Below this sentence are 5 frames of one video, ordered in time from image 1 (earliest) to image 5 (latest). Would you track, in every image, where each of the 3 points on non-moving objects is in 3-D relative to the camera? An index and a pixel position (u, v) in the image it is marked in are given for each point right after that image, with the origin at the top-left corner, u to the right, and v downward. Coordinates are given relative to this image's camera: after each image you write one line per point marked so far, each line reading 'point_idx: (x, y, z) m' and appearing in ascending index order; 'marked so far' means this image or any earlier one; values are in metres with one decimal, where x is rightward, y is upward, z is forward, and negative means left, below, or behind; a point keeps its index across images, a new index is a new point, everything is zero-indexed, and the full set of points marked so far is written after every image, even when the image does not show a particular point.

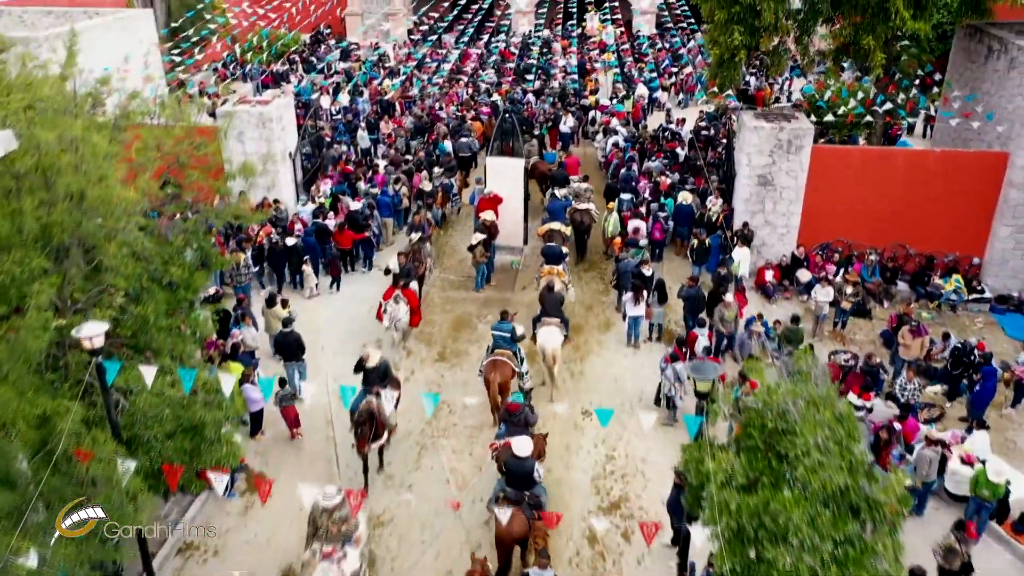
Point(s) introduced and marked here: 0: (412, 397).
0: (-1.3, -1.4, +10.7) m
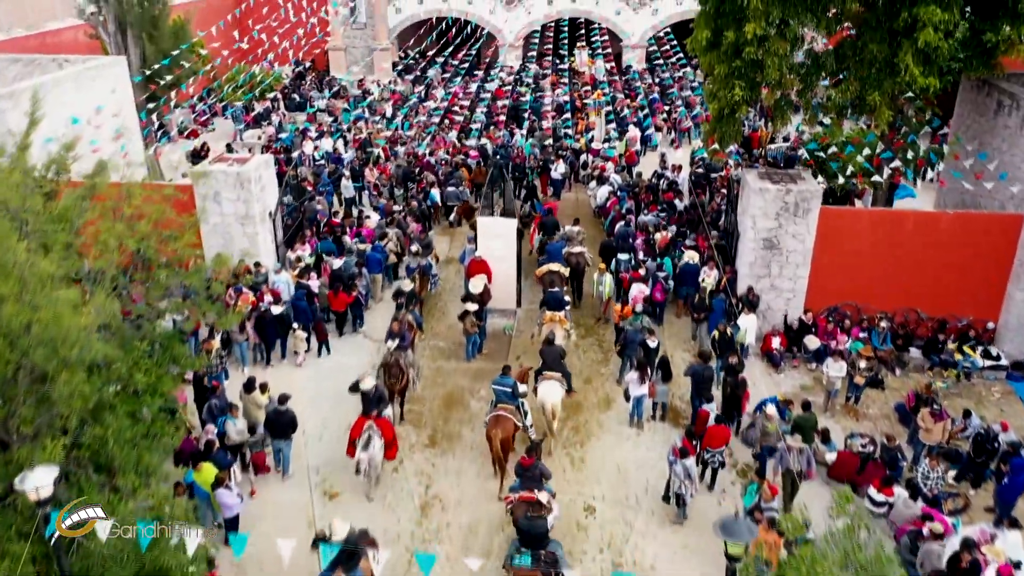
0: (-1.4, -2.5, +9.9) m
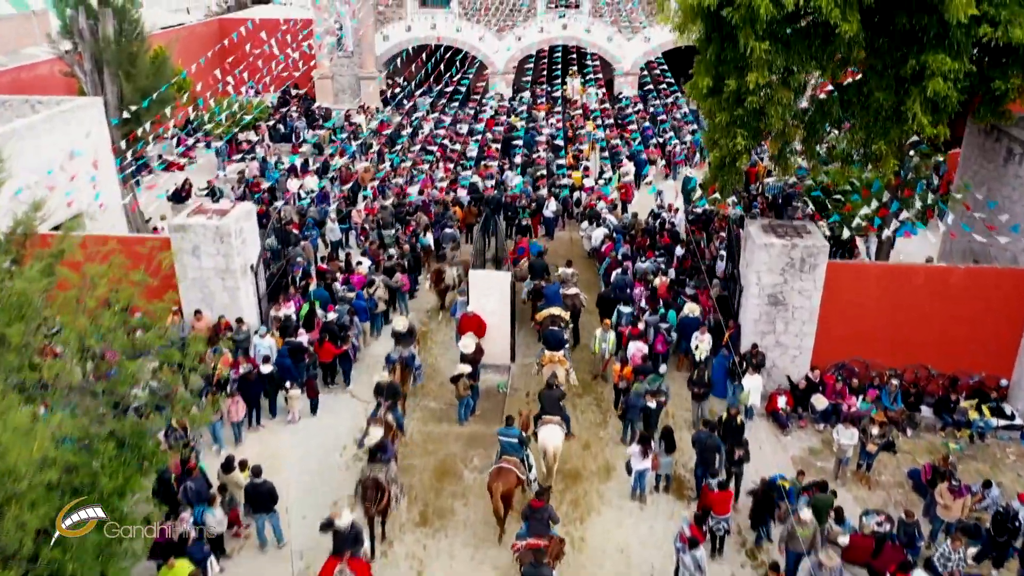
0: (-1.4, -3.3, +9.3) m
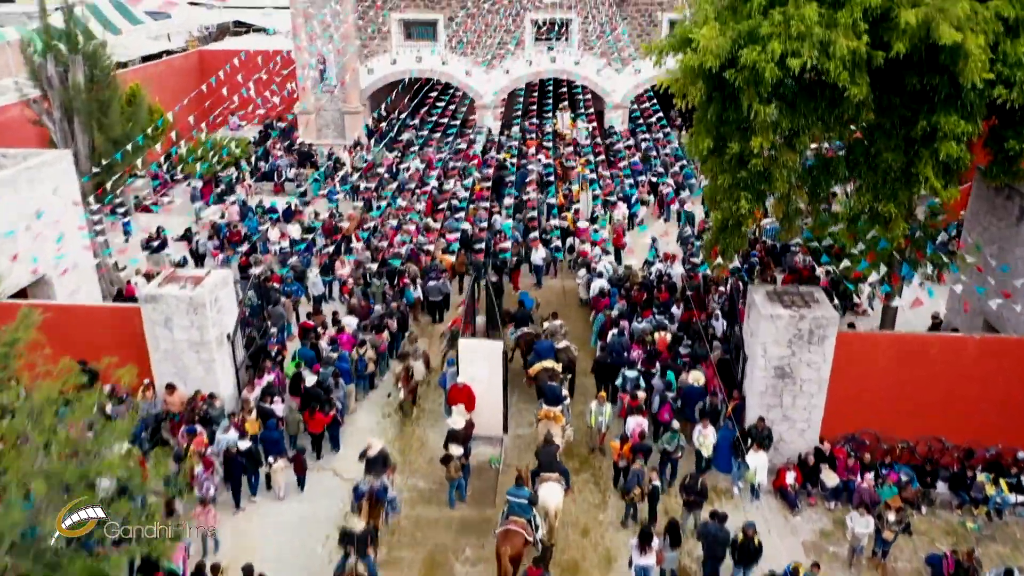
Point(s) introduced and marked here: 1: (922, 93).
0: (-1.4, -4.3, +8.6) m
1: (+5.5, +2.6, +10.9) m
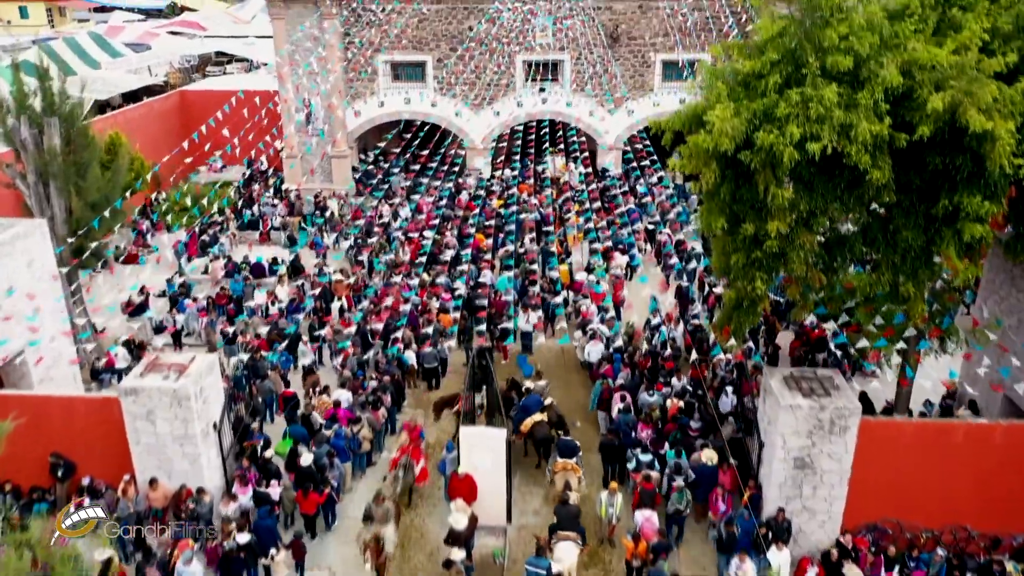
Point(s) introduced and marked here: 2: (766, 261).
0: (-1.3, -5.5, +7.9) m
1: (+5.5, +1.5, +10.5) m
2: (+3.4, +0.4, +10.8) m
